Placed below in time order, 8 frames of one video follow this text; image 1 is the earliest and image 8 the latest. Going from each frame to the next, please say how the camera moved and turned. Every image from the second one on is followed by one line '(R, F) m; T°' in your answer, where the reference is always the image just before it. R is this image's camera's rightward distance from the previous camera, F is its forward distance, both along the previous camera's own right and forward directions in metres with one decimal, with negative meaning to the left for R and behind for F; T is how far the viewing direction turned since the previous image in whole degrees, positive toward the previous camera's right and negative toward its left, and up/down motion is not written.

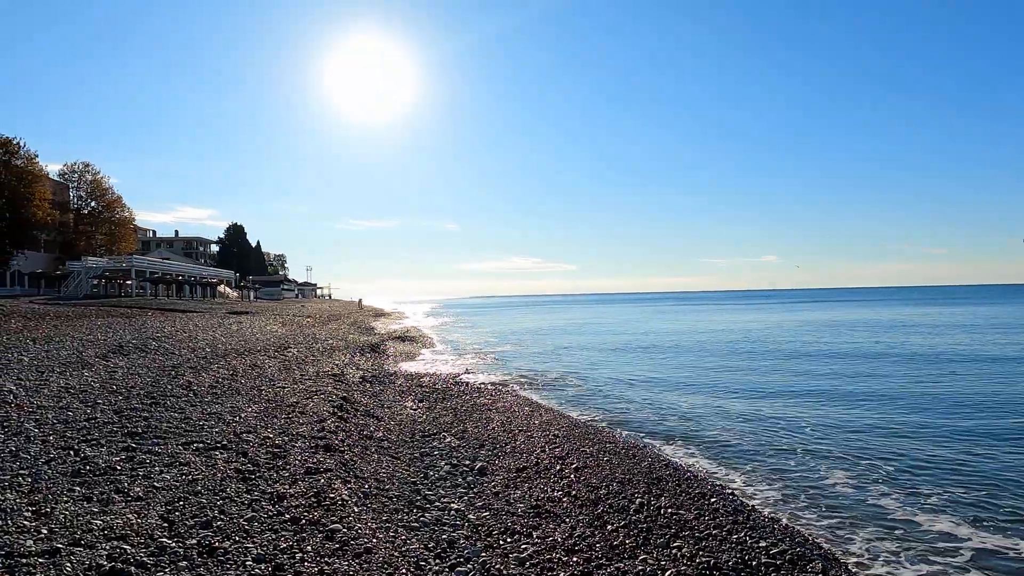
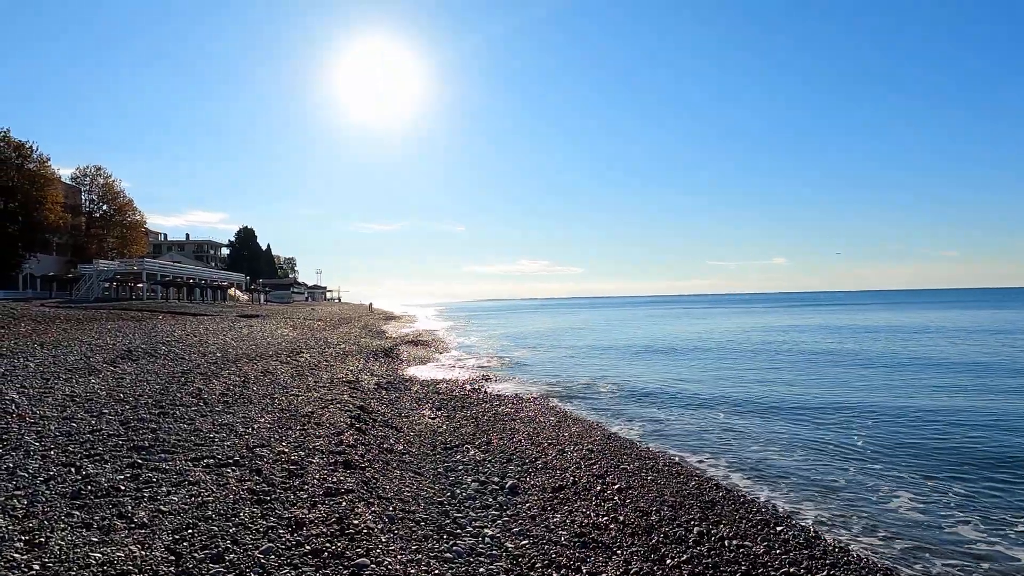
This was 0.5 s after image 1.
(-0.5, +0.9) m; -1°
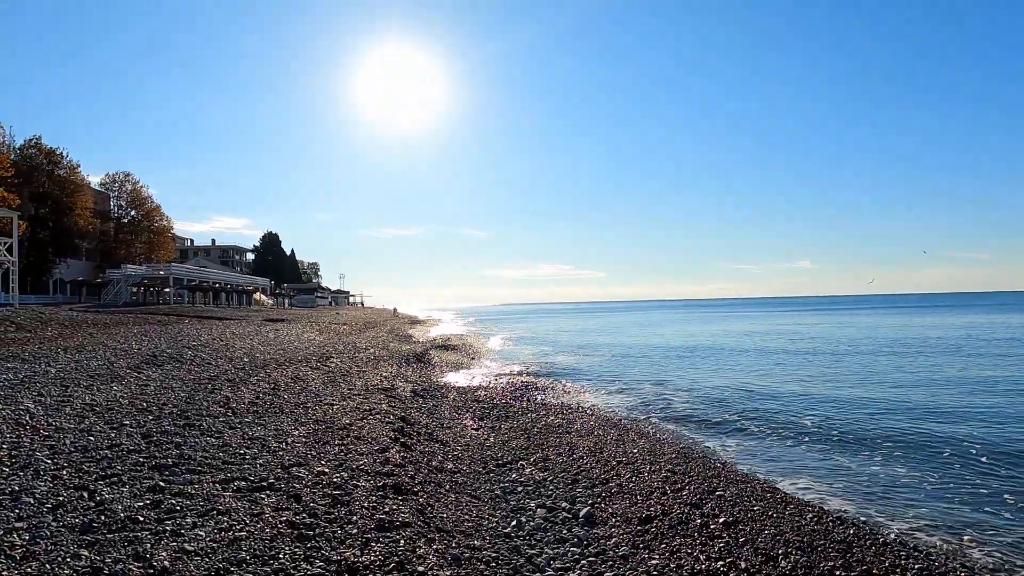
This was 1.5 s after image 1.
(-0.9, +1.5) m; -2°
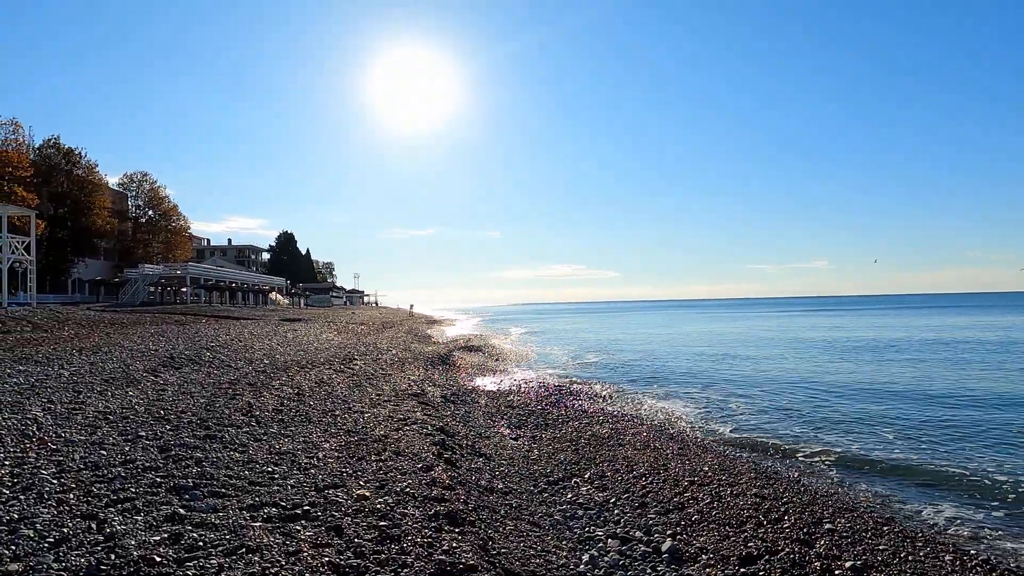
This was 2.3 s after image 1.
(-0.8, +1.3) m; -1°
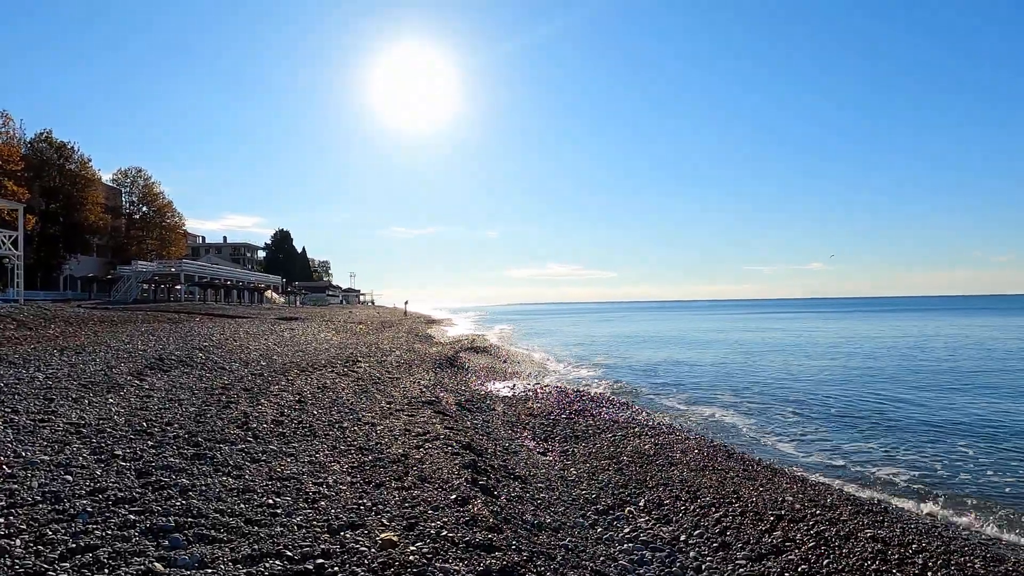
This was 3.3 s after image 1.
(-0.8, +1.8) m; 0°
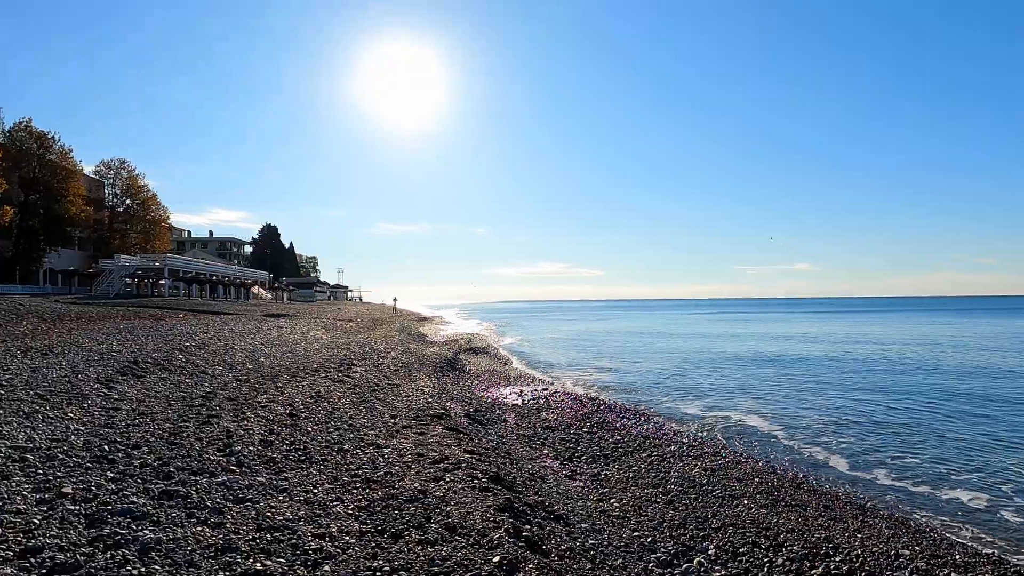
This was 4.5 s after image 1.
(-0.8, +1.8) m; +1°
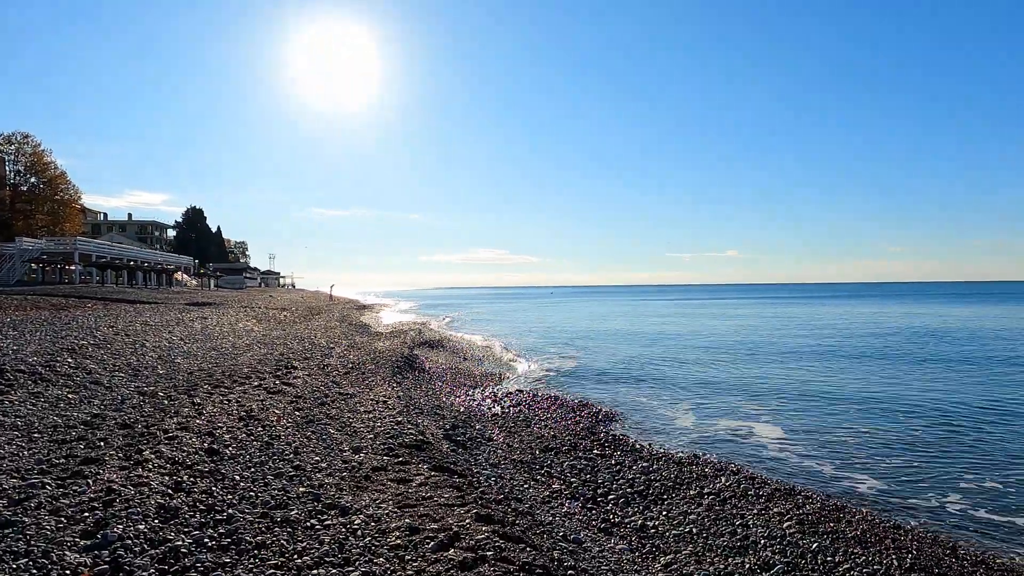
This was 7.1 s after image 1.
(-1.2, +3.6) m; +6°
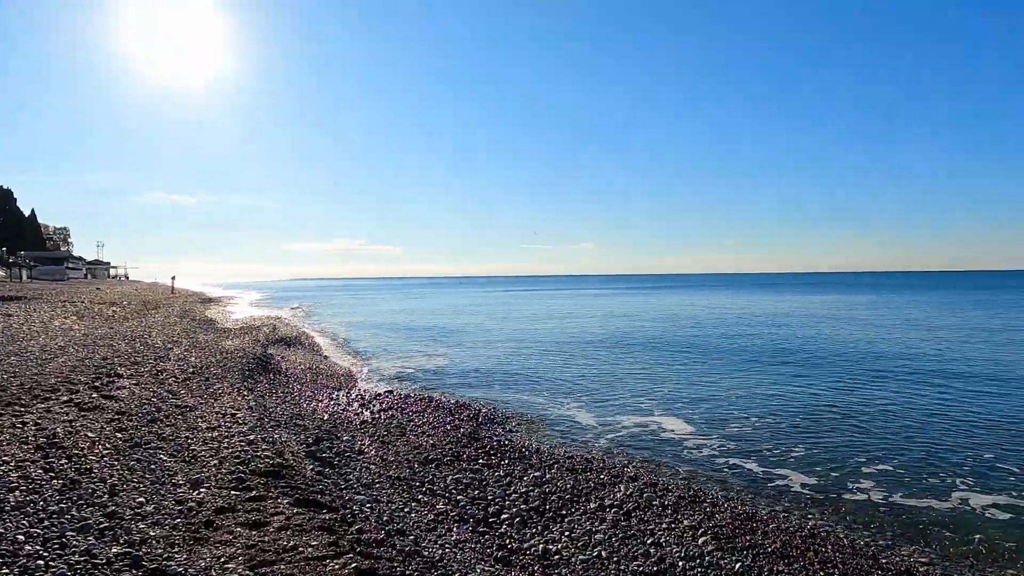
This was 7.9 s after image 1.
(-0.2, +1.3) m; +13°
